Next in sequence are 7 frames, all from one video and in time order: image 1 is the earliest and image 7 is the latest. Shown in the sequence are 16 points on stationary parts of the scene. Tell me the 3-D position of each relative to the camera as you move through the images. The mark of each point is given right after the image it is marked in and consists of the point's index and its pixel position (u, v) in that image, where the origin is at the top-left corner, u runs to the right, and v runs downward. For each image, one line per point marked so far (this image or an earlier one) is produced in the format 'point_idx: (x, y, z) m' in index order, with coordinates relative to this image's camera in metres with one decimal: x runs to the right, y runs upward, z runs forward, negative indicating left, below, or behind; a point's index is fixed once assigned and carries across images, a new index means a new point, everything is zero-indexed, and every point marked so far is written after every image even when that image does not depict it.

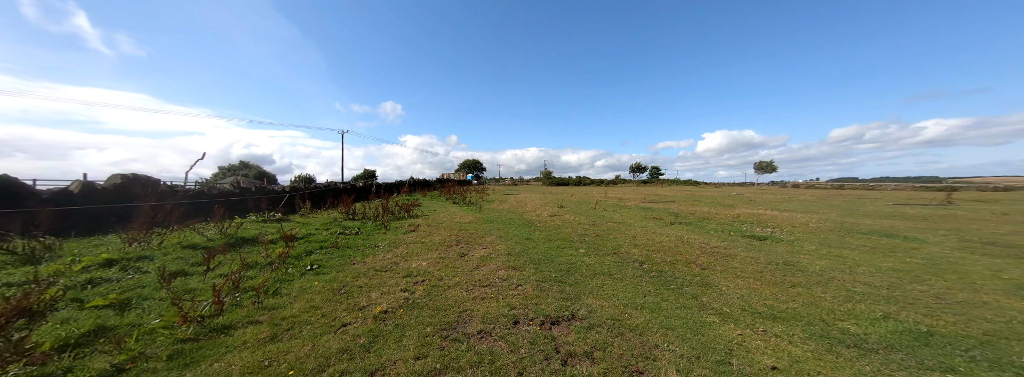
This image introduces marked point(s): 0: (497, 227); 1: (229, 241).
0: (-0.6, -1.5, +10.3) m
1: (-5.8, -1.1, +5.5) m
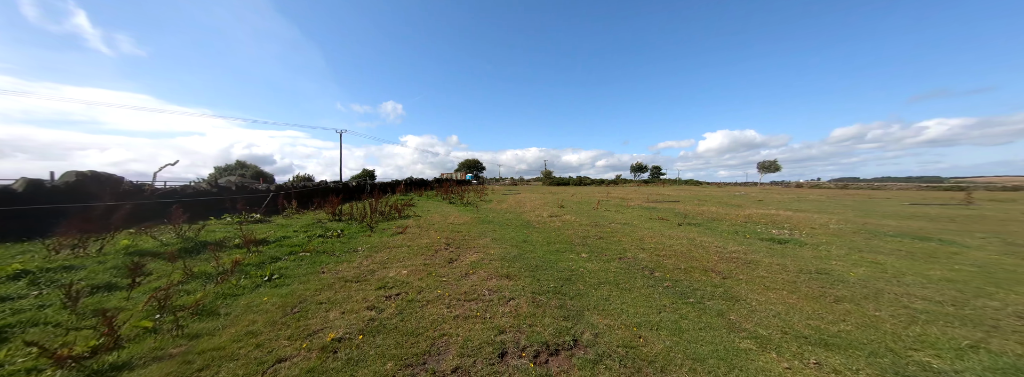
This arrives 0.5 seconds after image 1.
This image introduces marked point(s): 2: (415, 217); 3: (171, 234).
0: (-0.7, -1.5, +9.6) m
1: (-5.9, -1.1, +4.9) m
2: (-3.9, -1.2, +10.7) m
3: (-6.6, -0.9, +5.3) m
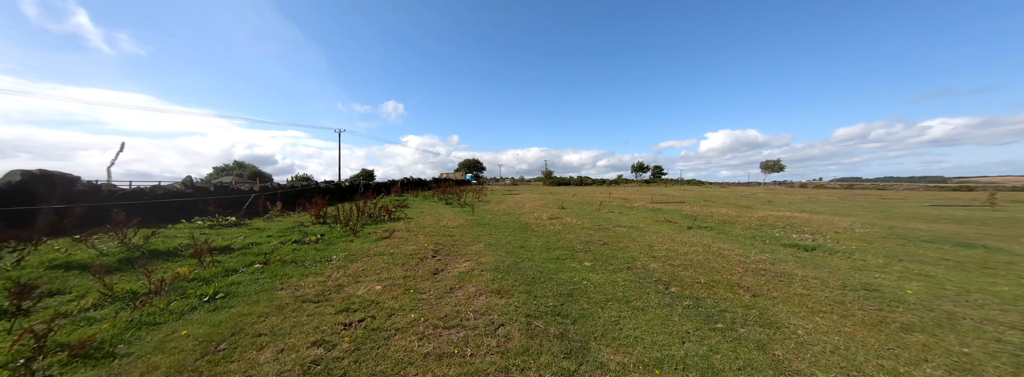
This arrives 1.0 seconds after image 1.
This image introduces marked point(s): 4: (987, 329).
0: (-0.8, -1.5, +9.0) m
1: (-6.0, -1.1, +4.3) m
2: (-4.0, -1.2, +10.1) m
3: (-6.7, -0.9, +4.6) m
4: (+4.8, -1.4, +2.7) m
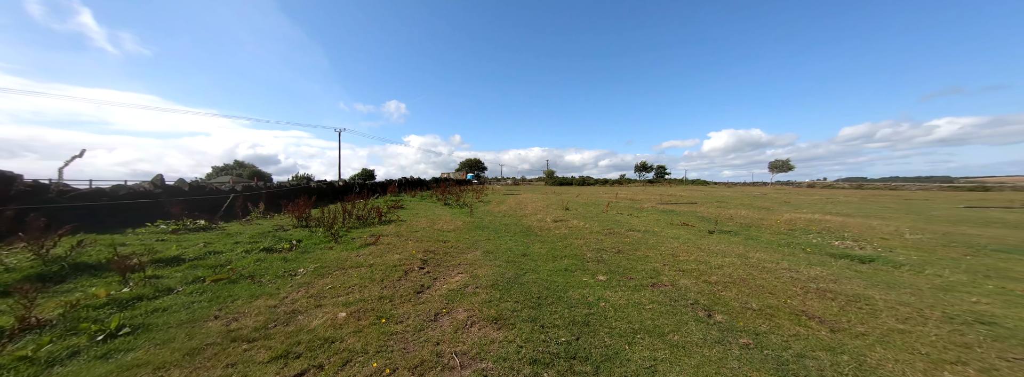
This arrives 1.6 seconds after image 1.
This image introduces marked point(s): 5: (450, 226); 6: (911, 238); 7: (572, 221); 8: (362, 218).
0: (-0.8, -1.5, +8.1) m
1: (-6.0, -1.1, +3.4) m
2: (-3.9, -1.2, +9.2) m
3: (-6.7, -0.9, +3.8) m
4: (+4.8, -1.4, +1.8) m
5: (-2.2, -1.3, +9.4) m
6: (+9.4, -1.2, +6.4) m
7: (+2.2, -1.2, +10.2) m
8: (-4.9, -1.0, +9.0) m
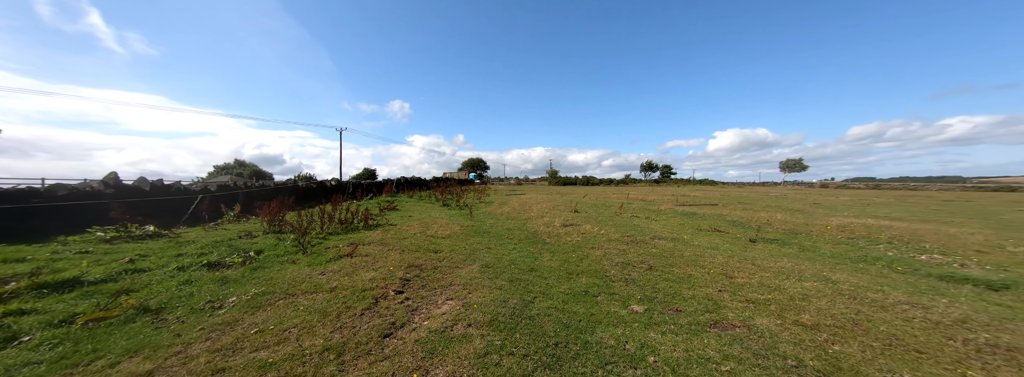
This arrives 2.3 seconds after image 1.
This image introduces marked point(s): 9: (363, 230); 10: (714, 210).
0: (-0.6, -1.5, +6.9) m
1: (-5.9, -1.1, +2.3) m
2: (-3.8, -1.2, +8.1) m
3: (-6.7, -0.9, +2.7) m
4: (+4.8, -1.4, +0.6) m
5: (-2.0, -1.3, +8.3) m
6: (+9.5, -1.2, +5.1) m
7: (+2.4, -1.2, +9.0) m
8: (-4.8, -1.0, +7.9) m
9: (-4.2, -1.2, +7.7) m
10: (+9.3, -1.0, +12.5) m
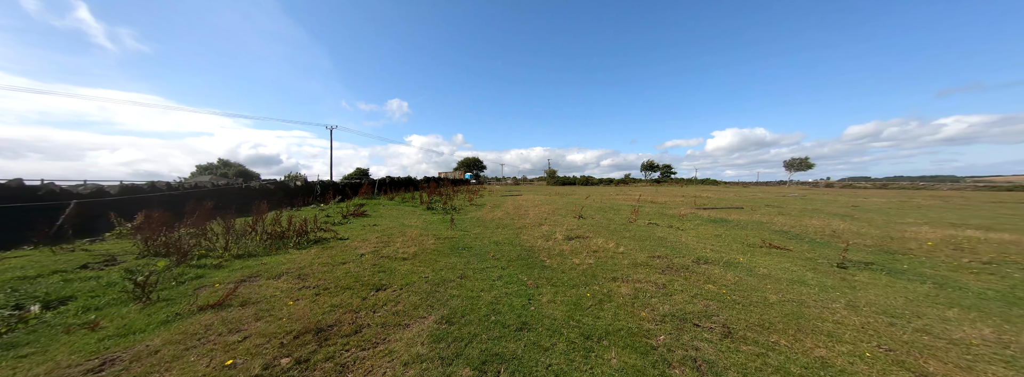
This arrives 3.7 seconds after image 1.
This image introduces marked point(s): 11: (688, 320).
0: (-0.9, -1.5, +4.8) m
1: (-6.2, -1.1, +0.2) m
2: (-4.1, -1.2, +5.9) m
3: (-6.9, -1.0, +0.5) m
4: (+4.6, -1.5, -1.5) m
5: (-2.3, -1.4, +6.1) m
6: (+9.3, -1.2, +3.1) m
7: (+2.1, -1.3, +6.9) m
8: (-5.1, -1.0, +5.7) m
9: (-4.5, -1.2, +5.5) m
10: (+9.0, -1.0, +10.5) m
11: (+2.0, -1.5, +3.1) m
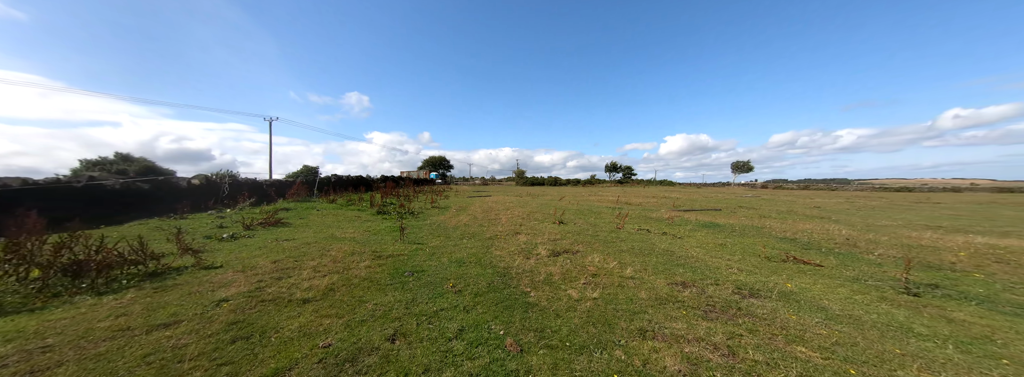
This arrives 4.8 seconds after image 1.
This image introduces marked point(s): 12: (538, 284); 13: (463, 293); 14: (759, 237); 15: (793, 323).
0: (-1.3, -1.5, +2.9) m
1: (-5.9, -1.1, -2.4) m
2: (-4.5, -1.2, +3.6) m
3: (-6.7, -1.0, -2.1) m
4: (+5.0, -1.5, -2.7) m
5: (-2.8, -1.4, +4.0) m
6: (+9.1, -1.3, +2.4) m
7: (+1.5, -1.3, +5.3) m
8: (-5.5, -1.0, +3.2) m
9: (-4.9, -1.2, +3.1) m
10: (+7.9, -1.1, +9.7) m
11: (+1.8, -1.5, +1.5) m
12: (+0.4, -1.4, +4.2) m
13: (-0.7, -1.5, +4.1) m
14: (+6.4, -1.2, +7.0) m
15: (+2.9, -1.4, +2.8) m
